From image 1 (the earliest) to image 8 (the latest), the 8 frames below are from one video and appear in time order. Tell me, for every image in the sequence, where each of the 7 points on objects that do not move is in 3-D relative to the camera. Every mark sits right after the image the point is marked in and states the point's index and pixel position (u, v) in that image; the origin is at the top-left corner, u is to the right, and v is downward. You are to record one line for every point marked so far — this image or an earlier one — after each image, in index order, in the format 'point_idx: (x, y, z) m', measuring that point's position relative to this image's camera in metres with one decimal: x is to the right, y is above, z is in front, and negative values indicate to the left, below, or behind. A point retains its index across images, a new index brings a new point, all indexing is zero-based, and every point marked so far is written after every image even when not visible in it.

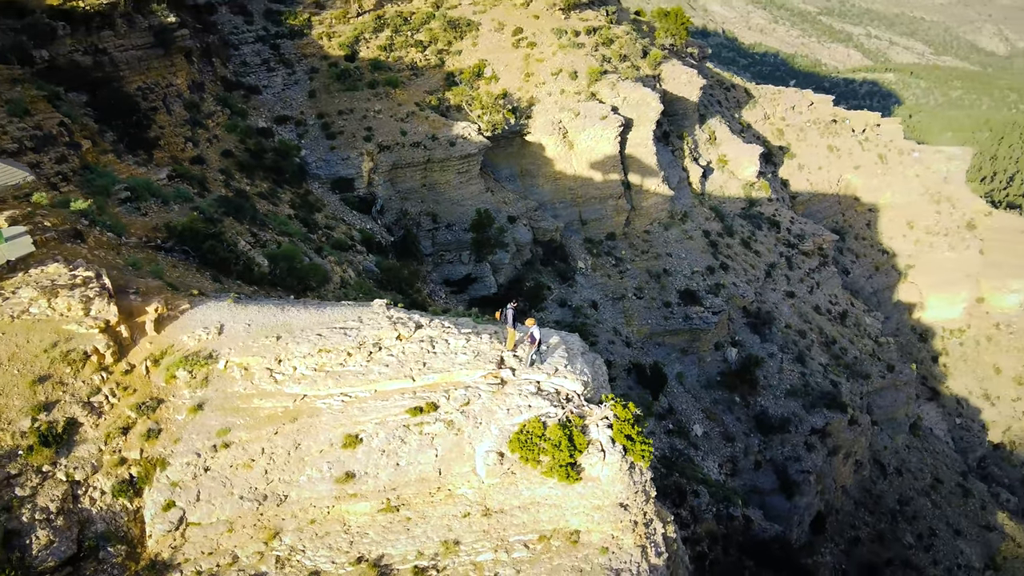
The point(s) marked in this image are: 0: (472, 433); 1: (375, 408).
0: (+0.1, -1.7, +9.2) m
1: (-1.1, -1.5, +9.4) m
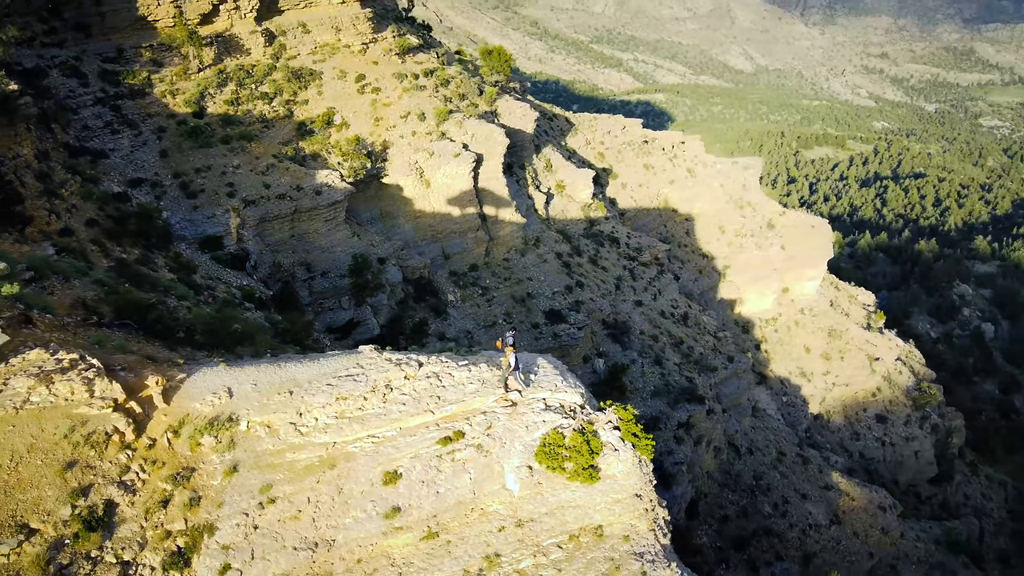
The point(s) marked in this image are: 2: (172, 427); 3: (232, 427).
0: (+0.3, -2.1, +10.2) m
1: (-0.9, -1.9, +10.1) m
2: (-3.8, -1.6, +9.6) m
3: (-3.1, -1.7, +9.7) m
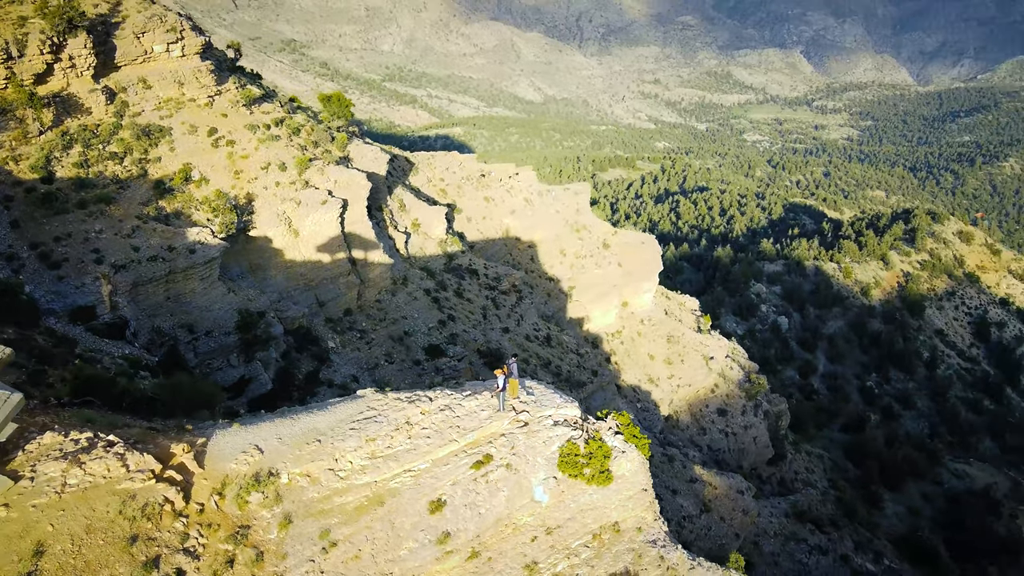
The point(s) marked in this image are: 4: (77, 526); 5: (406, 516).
0: (+0.5, -2.5, +11.2) m
1: (-0.7, -2.4, +10.8) m
2: (-3.4, -2.4, +9.7) m
3: (-2.8, -2.3, +9.9) m
4: (-4.5, -2.4, +8.4) m
5: (-1.1, -2.9, +10.3) m
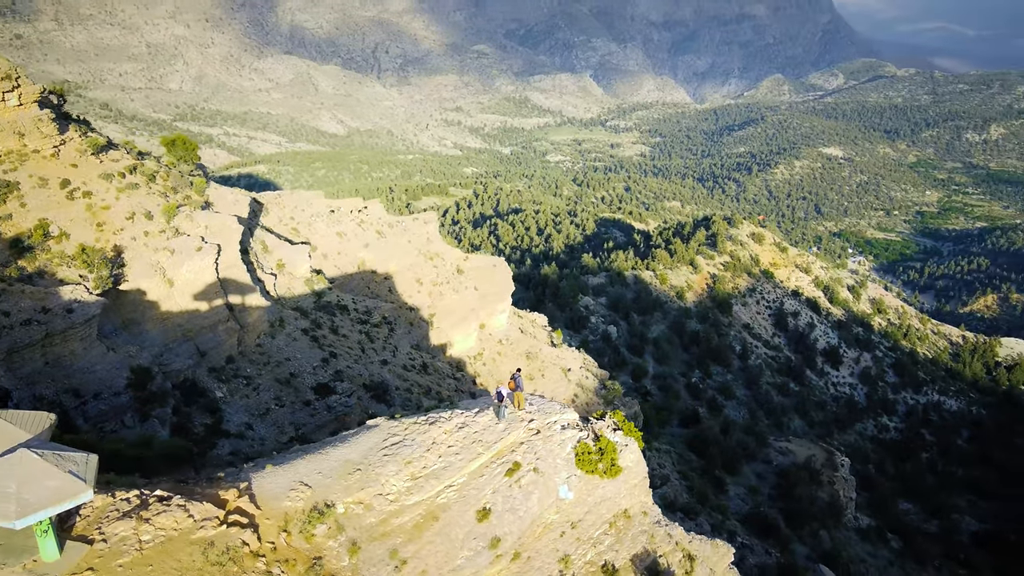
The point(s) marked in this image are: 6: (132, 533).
0: (+0.7, -2.7, +12.2) m
1: (-0.3, -2.8, +11.6) m
2: (-2.7, -2.9, +9.9) m
3: (-2.2, -2.8, +10.3) m
4: (-3.5, -3.0, +8.4) m
5: (-0.6, -3.2, +11.0) m
6: (-4.1, -2.6, +8.9) m
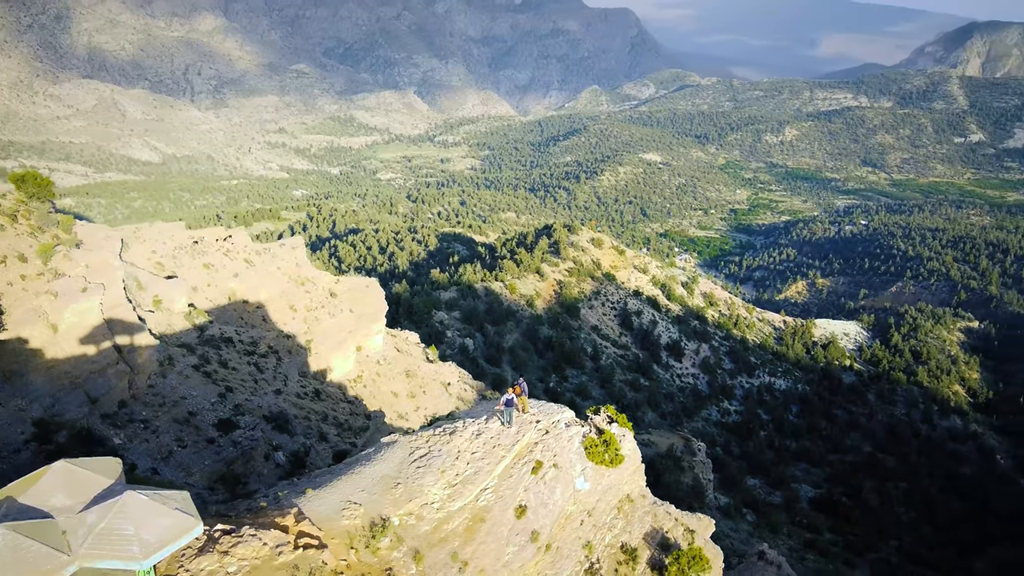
0: (+0.9, -2.8, +13.1) m
1: (0.0, -2.9, +12.3) m
2: (-2.0, -3.2, +10.2) m
3: (-1.6, -3.1, +10.7) m
4: (-2.5, -3.3, +8.6) m
5: (-0.1, -3.4, +11.7) m
6: (-3.2, -3.0, +8.9) m
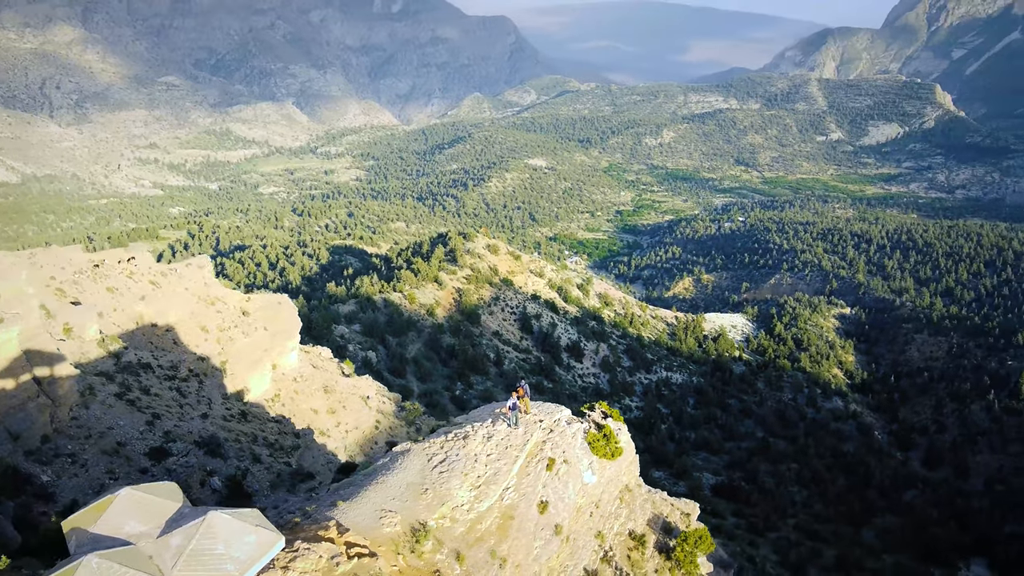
0: (+1.0, -2.9, +13.7) m
1: (+0.2, -3.0, +12.8) m
2: (-1.5, -3.3, +10.5) m
3: (-1.2, -3.2, +11.0) m
4: (-1.8, -3.5, +8.8) m
5: (+0.2, -3.5, +12.1) m
6: (-2.5, -3.2, +9.0) m
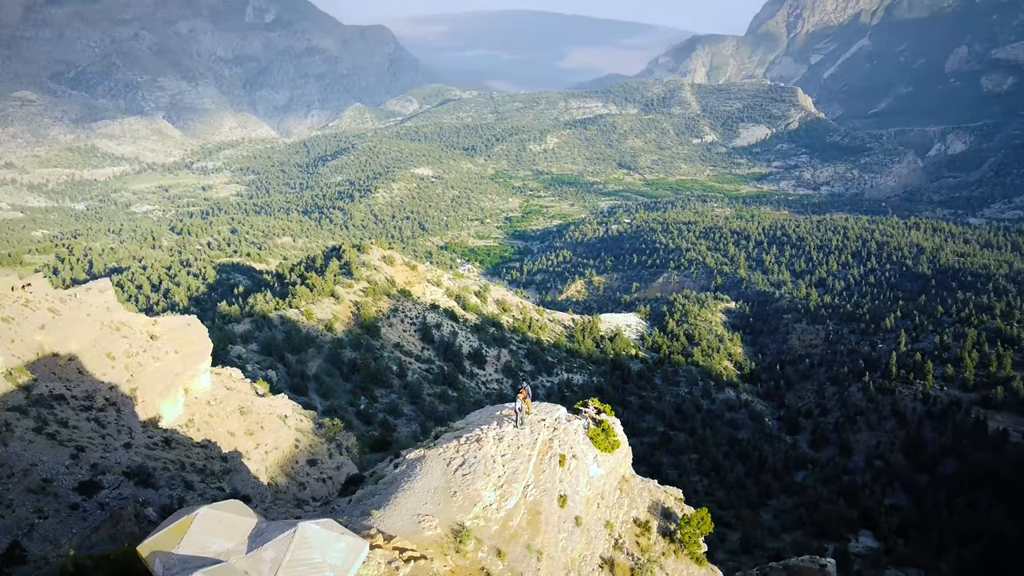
0: (+1.0, -2.9, +14.3) m
1: (+0.4, -3.1, +13.3) m
2: (-1.0, -3.5, +10.8) m
3: (-0.7, -3.4, +11.3) m
4: (-1.0, -3.6, +9.1) m
5: (+0.5, -3.6, +12.7) m
6: (-1.8, -3.4, +9.2) m
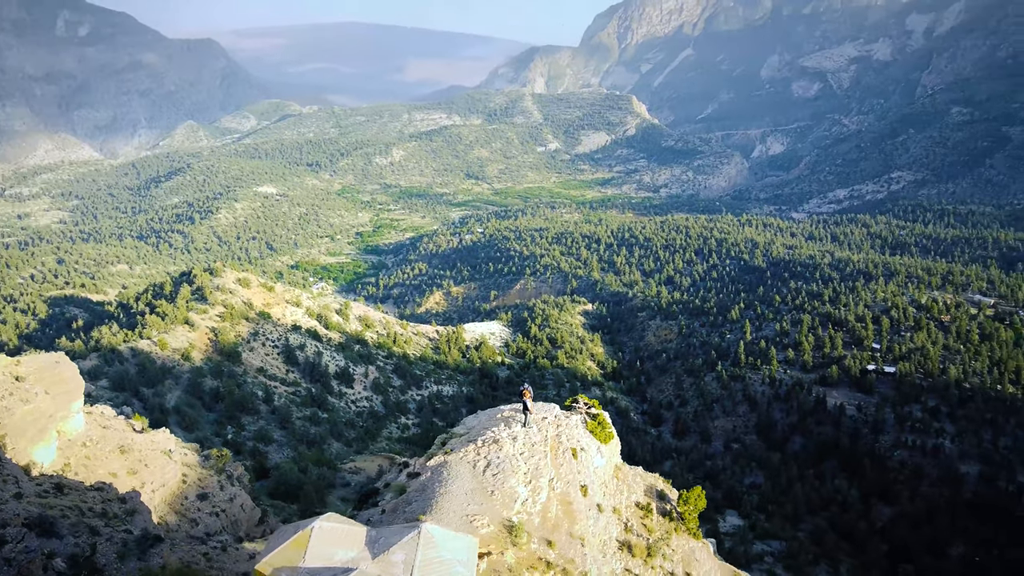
0: (+1.1, -3.0, +15.1) m
1: (+0.6, -3.2, +14.0) m
2: (-0.2, -3.6, +11.3) m
3: (-0.1, -3.5, +11.9) m
4: (0.0, -3.7, +9.6) m
5: (+0.9, -3.6, +13.4) m
6: (-0.7, -3.5, +9.6) m
